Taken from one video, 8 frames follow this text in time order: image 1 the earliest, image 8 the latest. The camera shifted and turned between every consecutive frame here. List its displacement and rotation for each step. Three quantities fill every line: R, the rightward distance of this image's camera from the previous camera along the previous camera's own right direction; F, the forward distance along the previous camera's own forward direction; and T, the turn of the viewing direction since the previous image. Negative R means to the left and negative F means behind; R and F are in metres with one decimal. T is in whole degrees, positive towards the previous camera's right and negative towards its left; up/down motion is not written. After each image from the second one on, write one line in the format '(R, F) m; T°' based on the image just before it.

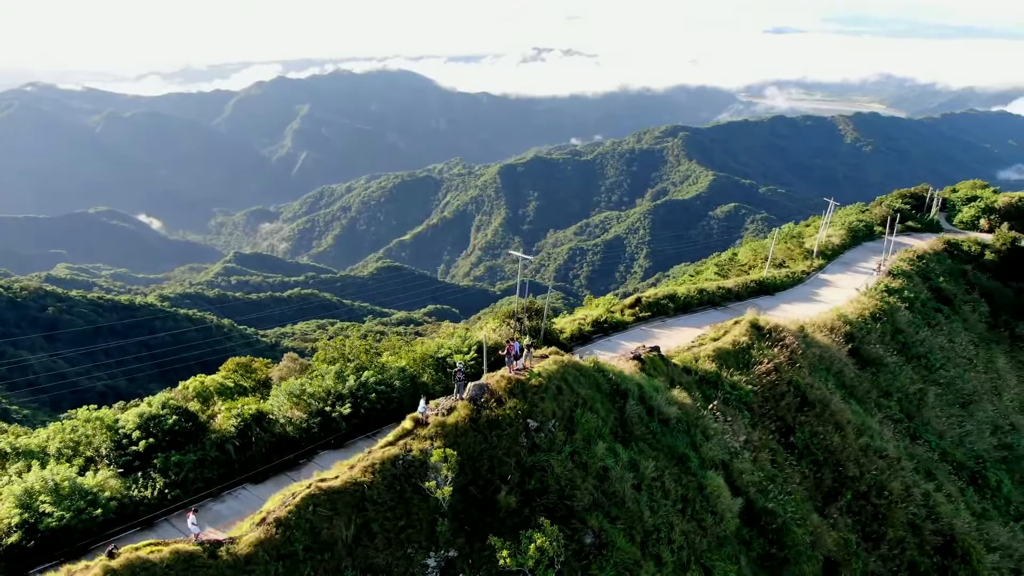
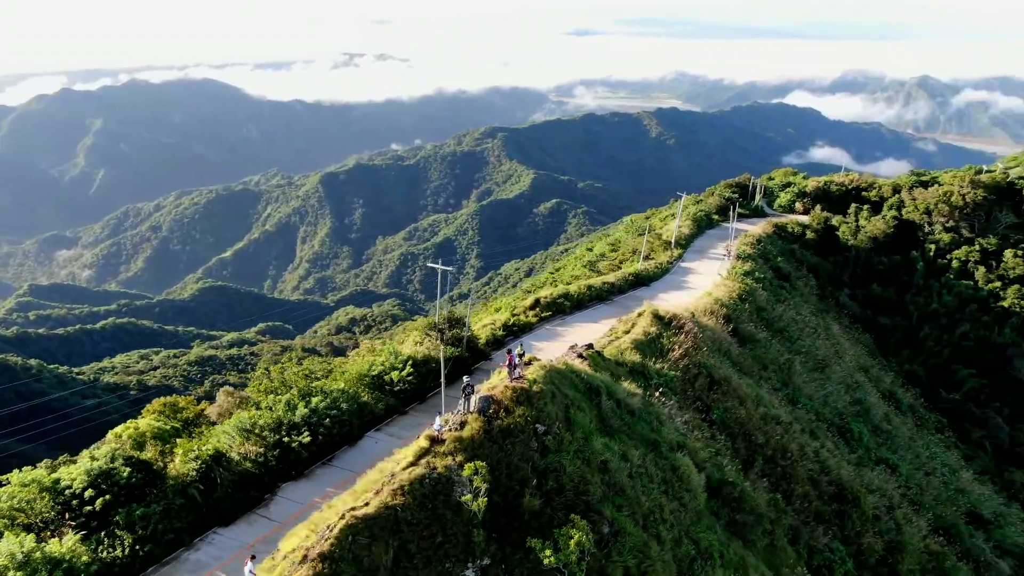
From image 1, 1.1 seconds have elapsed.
(-1.5, -0.2) m; +12°
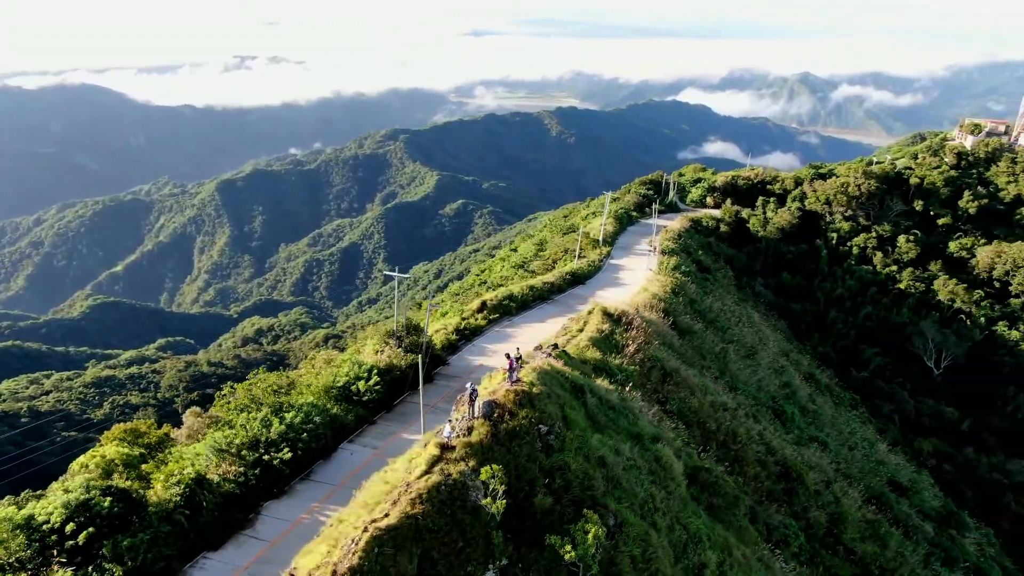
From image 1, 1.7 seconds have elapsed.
(-0.9, -0.1) m; +7°
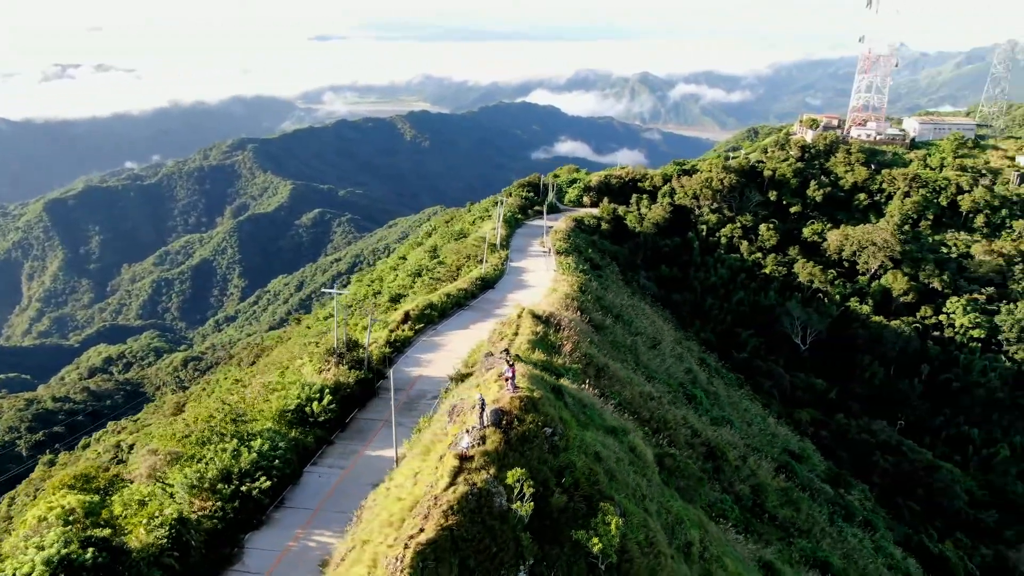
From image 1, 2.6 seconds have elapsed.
(-1.4, -0.2) m; +10°
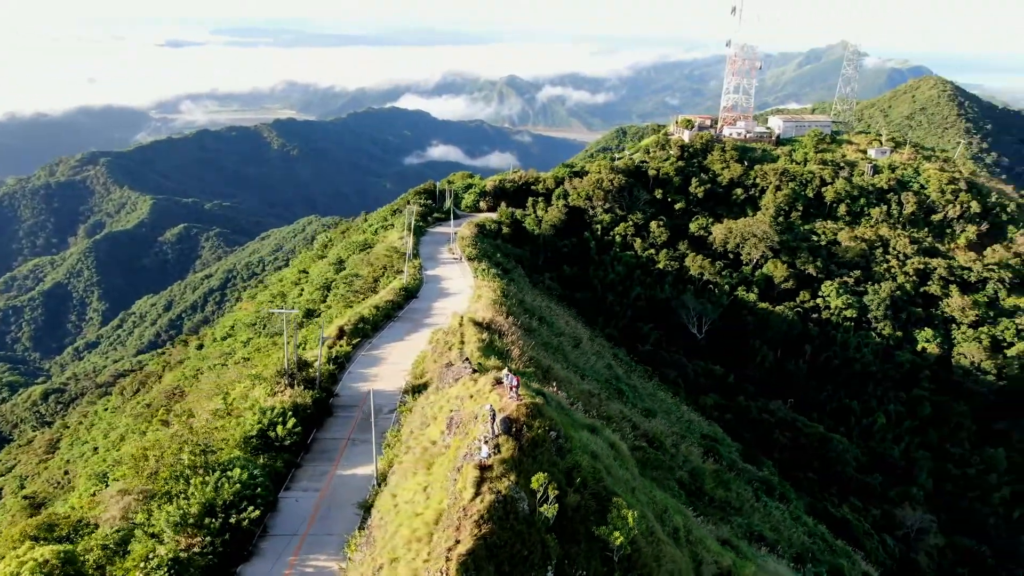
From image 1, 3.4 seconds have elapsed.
(-1.3, -0.2) m; +9°
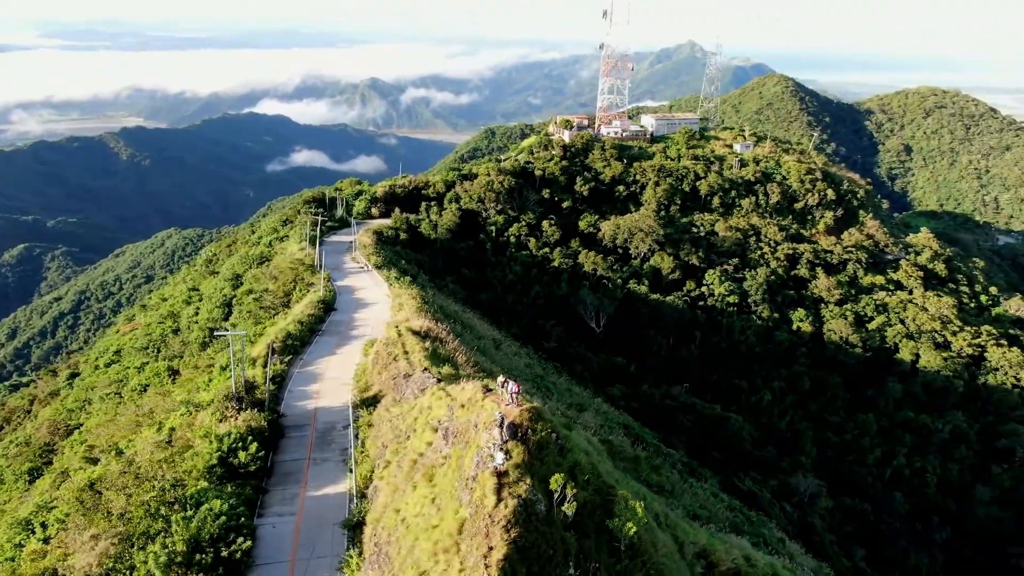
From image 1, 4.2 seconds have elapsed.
(-1.3, -0.1) m; +9°
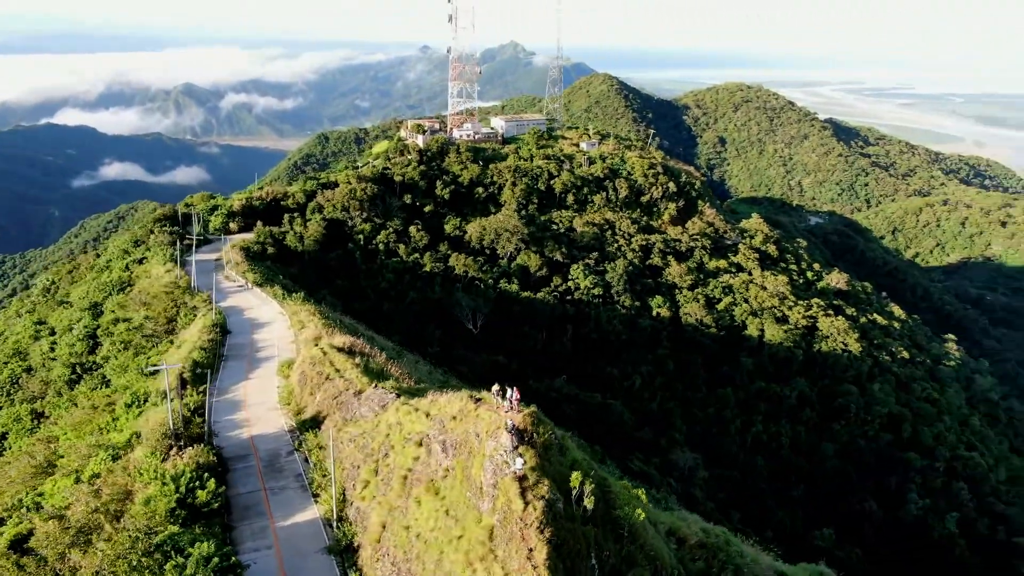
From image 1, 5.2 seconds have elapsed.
(-1.7, -0.2) m; +12°
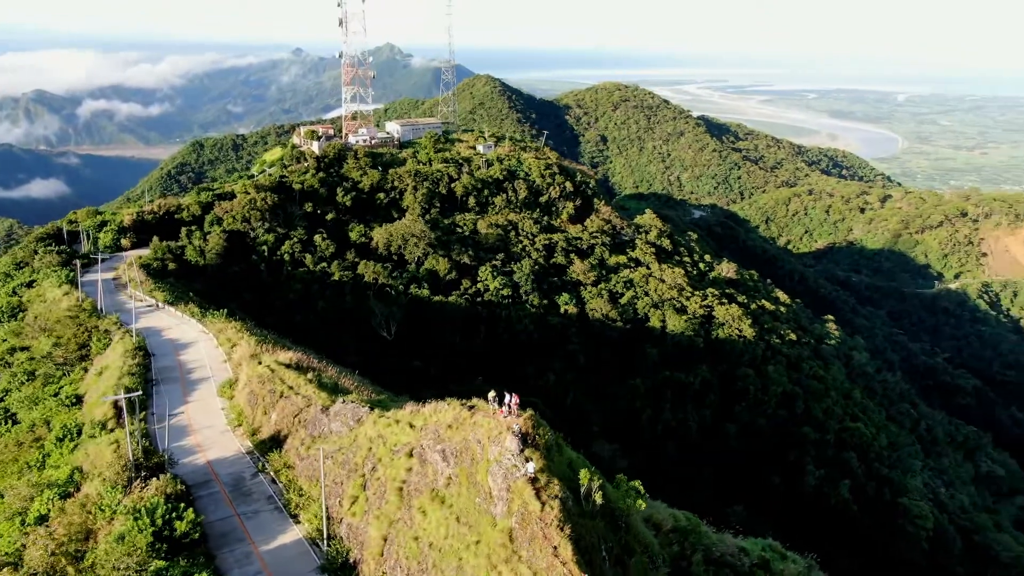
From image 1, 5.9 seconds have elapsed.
(-1.2, -0.2) m; +8°
